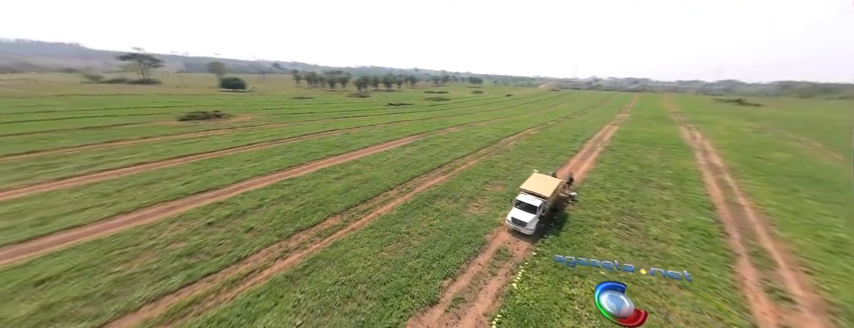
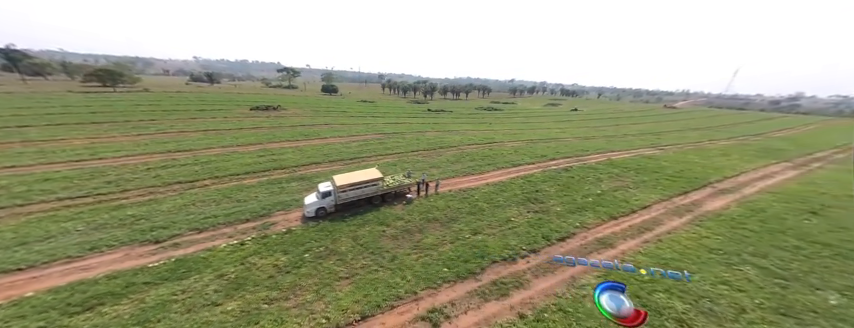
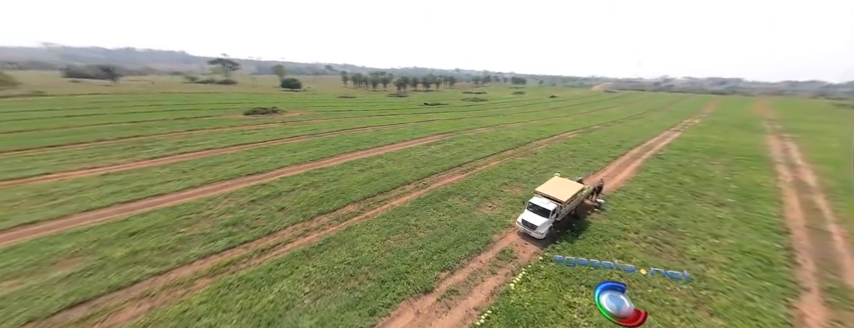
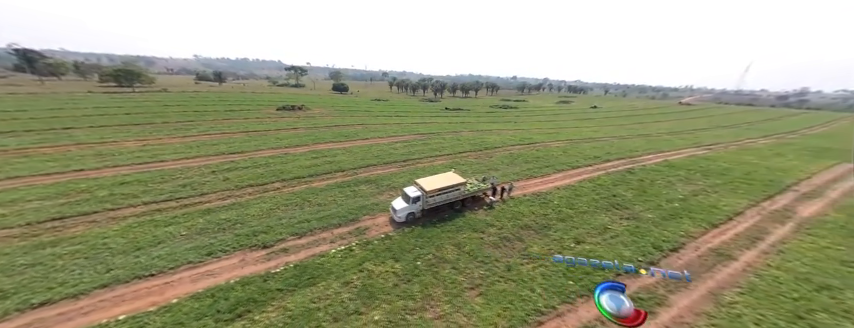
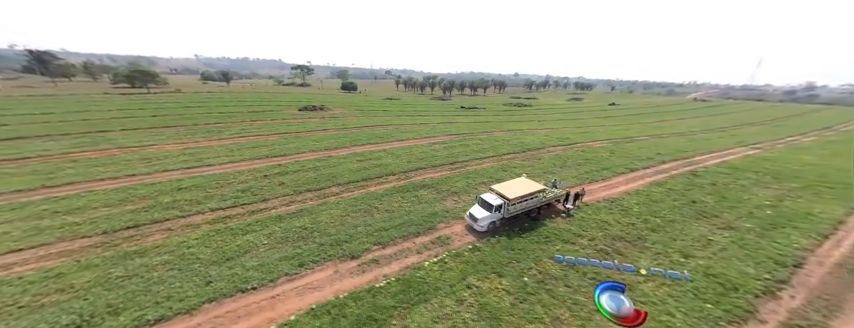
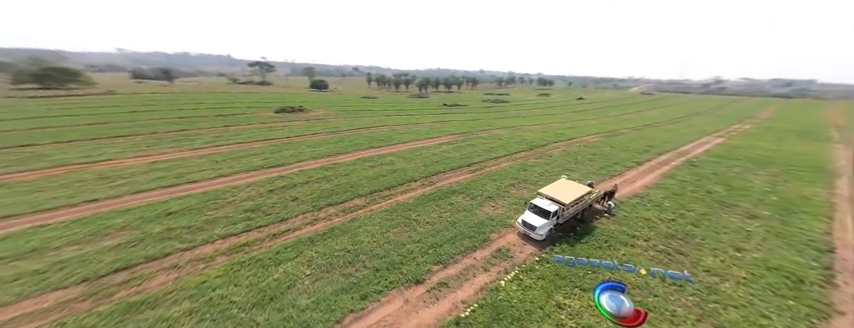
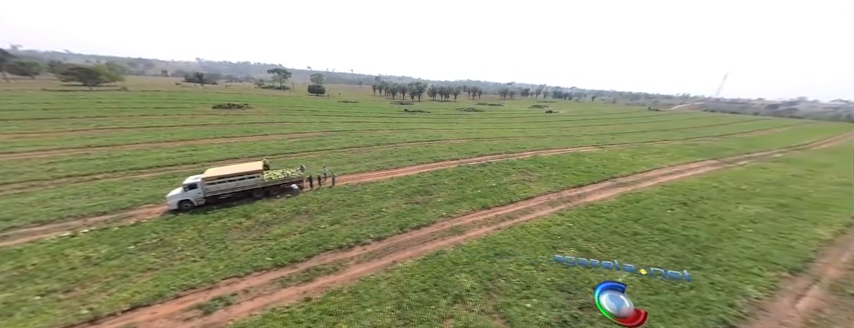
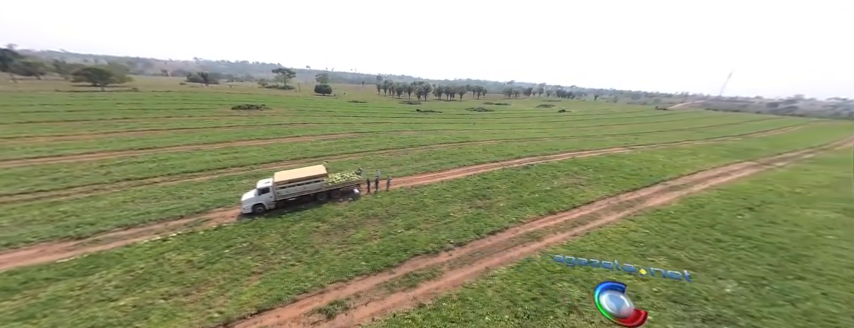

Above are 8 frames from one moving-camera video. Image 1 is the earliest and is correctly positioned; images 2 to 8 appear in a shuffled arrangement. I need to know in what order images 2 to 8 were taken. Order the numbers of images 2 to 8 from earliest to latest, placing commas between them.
3, 6, 5, 4, 2, 8, 7
